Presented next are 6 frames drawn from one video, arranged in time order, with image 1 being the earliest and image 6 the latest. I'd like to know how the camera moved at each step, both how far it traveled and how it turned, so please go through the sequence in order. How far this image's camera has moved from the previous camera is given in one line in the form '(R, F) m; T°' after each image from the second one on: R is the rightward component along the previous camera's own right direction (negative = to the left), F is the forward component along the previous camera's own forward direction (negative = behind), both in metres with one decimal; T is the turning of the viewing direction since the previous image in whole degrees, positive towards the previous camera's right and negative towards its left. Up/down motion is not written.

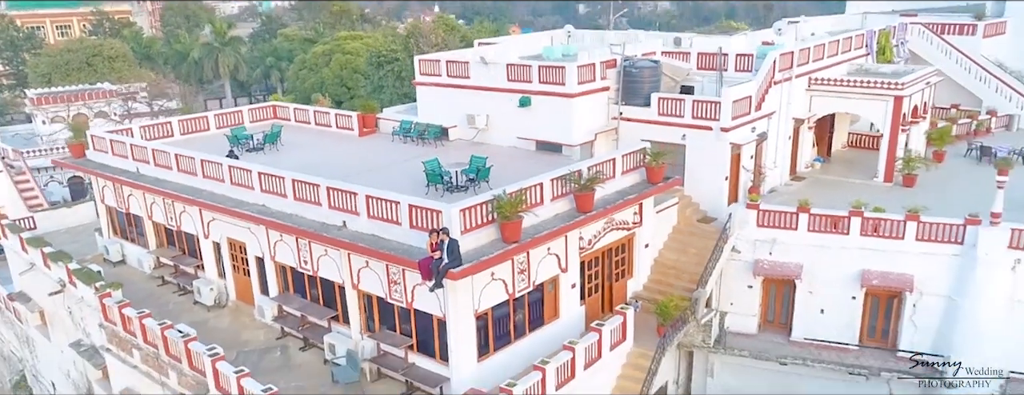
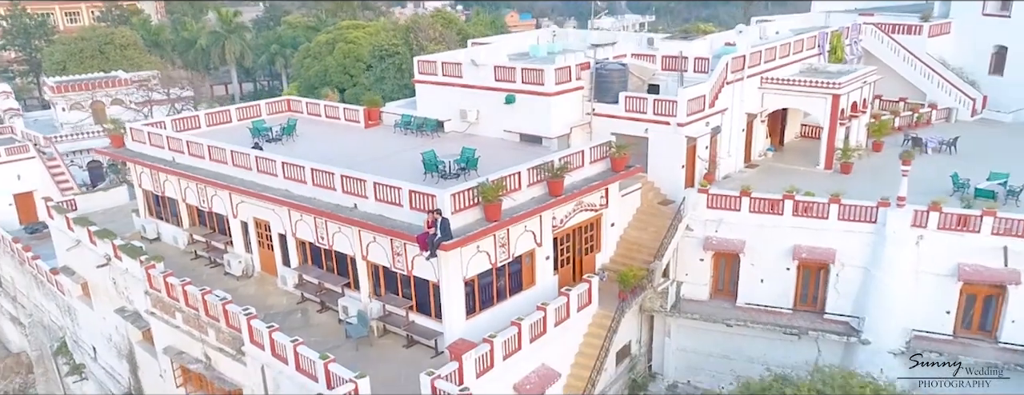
(+0.2, -1.7) m; 0°
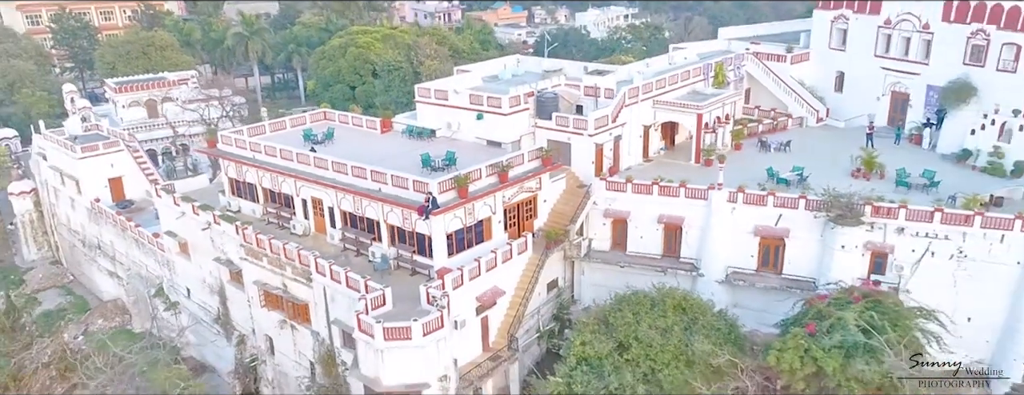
(+0.8, -6.5) m; 0°
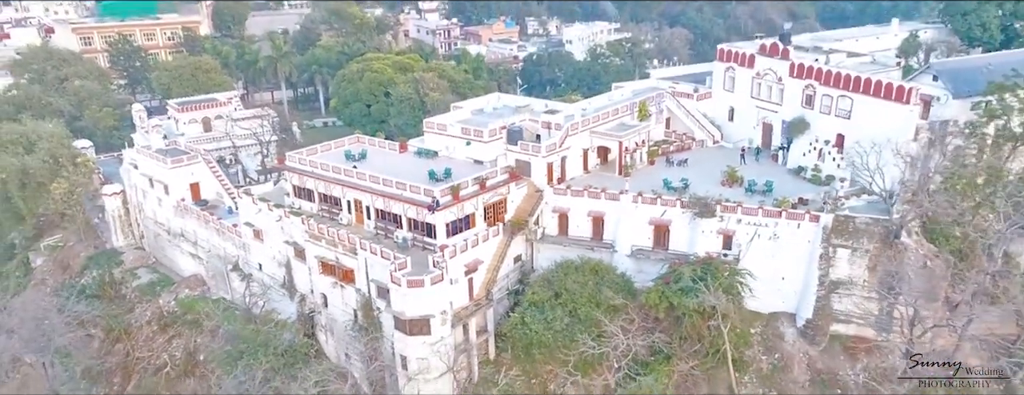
(+0.8, -8.8) m; 0°
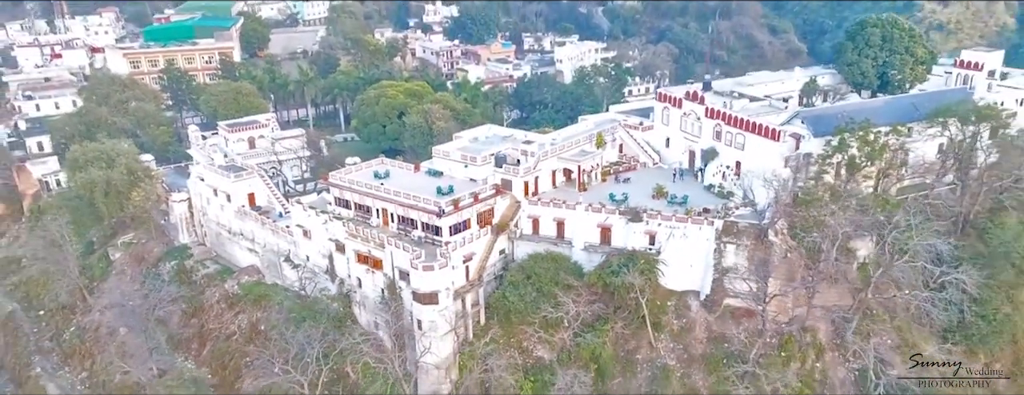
(+0.8, -9.8) m; 0°
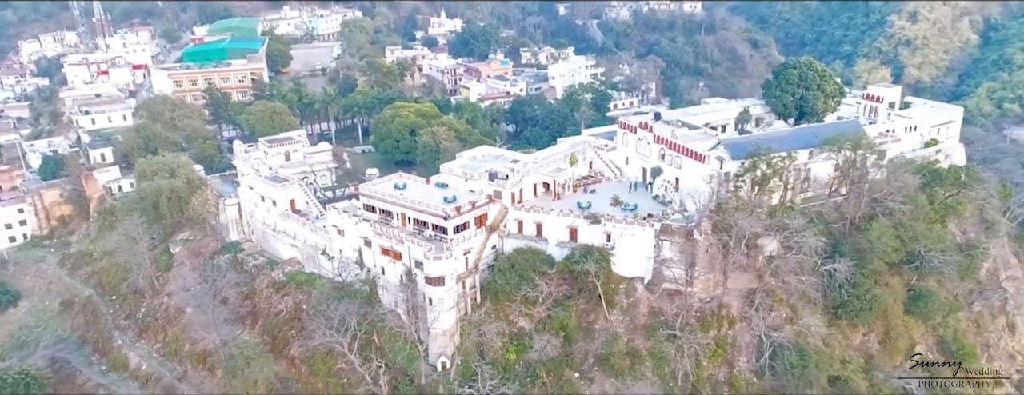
(+0.8, -10.7) m; 0°
